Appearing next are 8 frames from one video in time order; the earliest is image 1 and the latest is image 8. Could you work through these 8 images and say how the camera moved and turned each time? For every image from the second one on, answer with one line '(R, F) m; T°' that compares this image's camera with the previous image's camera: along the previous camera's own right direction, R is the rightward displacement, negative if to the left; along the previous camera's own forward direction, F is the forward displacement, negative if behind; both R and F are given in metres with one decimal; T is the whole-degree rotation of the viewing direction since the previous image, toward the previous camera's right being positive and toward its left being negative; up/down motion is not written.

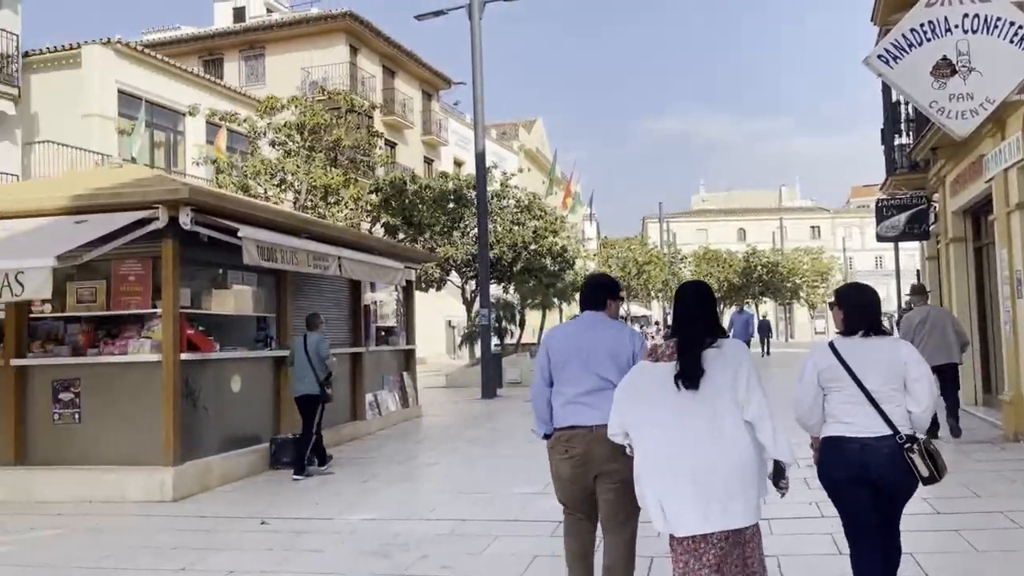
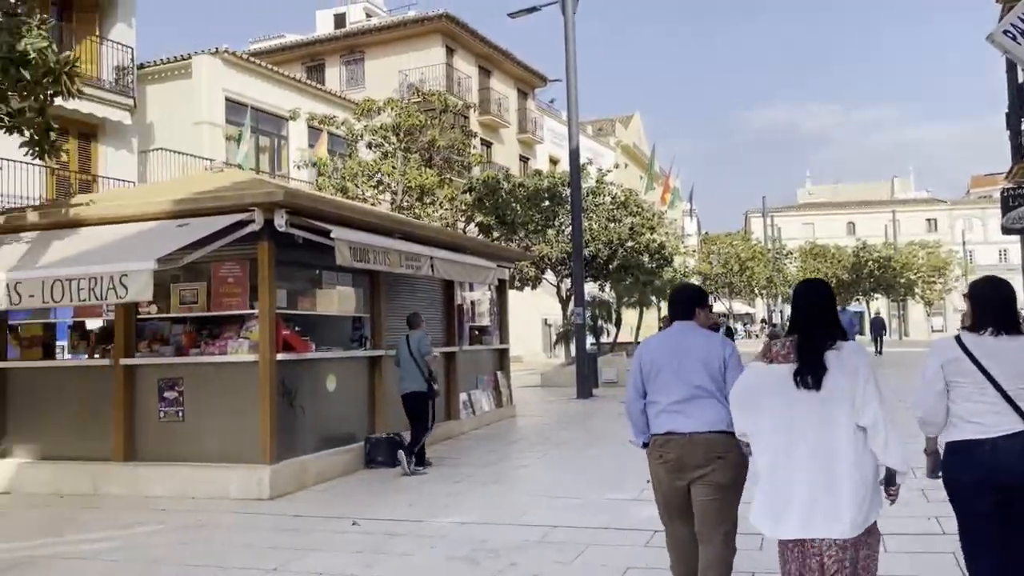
(+0.1, +0.2) m; -7°
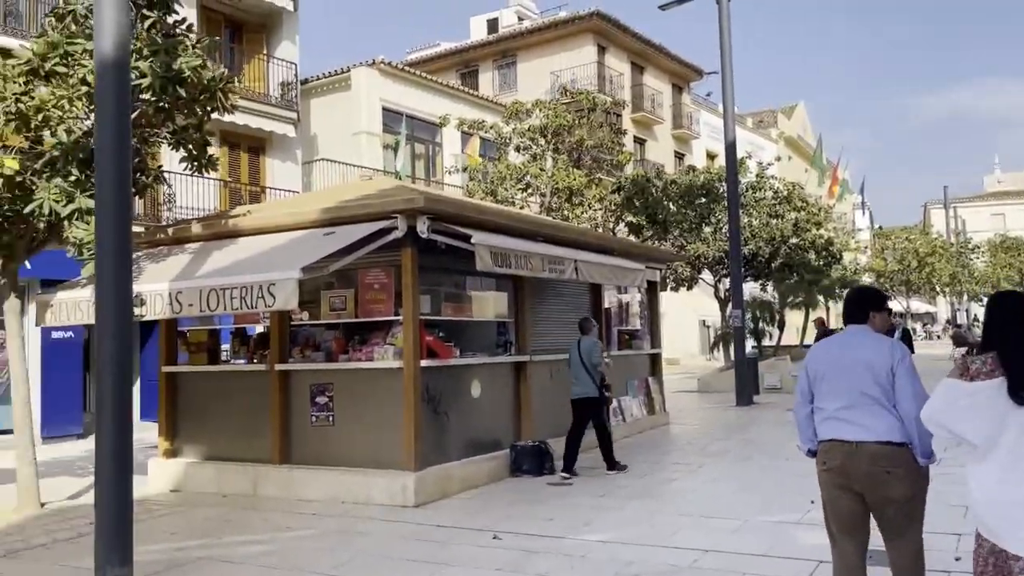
(+0.1, +0.3) m; -11°
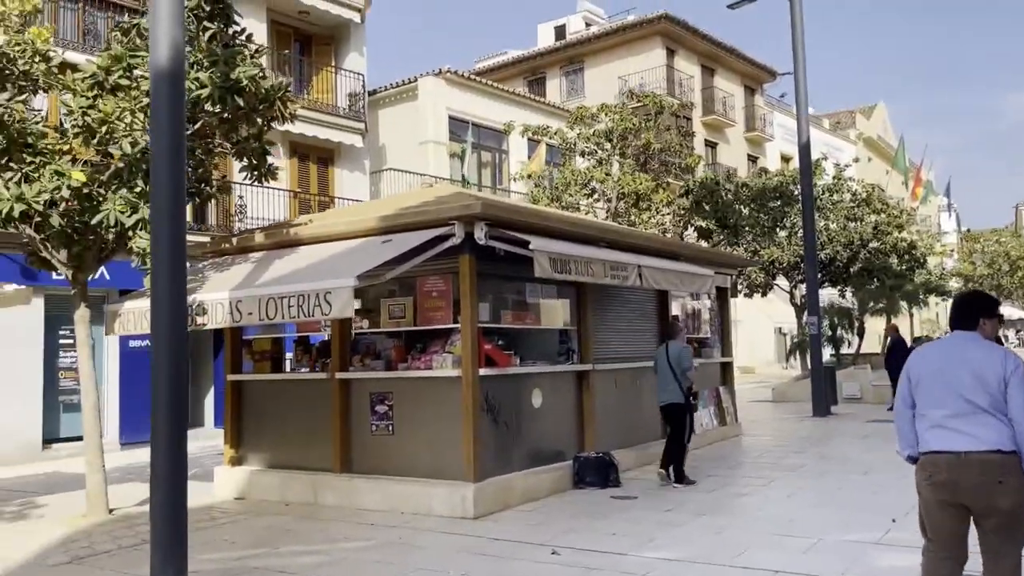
(+0.1, +0.2) m; -5°
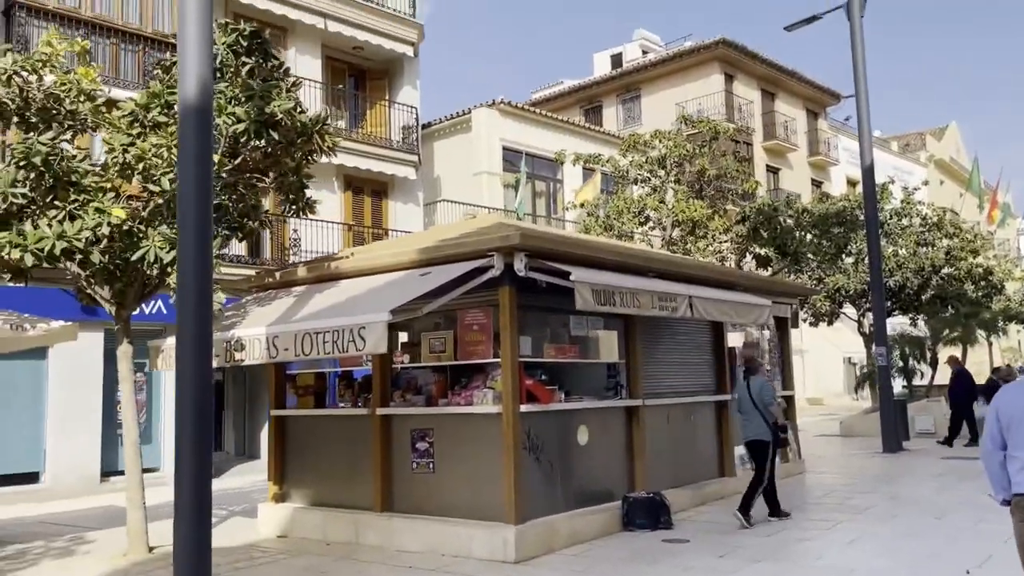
(+0.2, +0.3) m; -4°
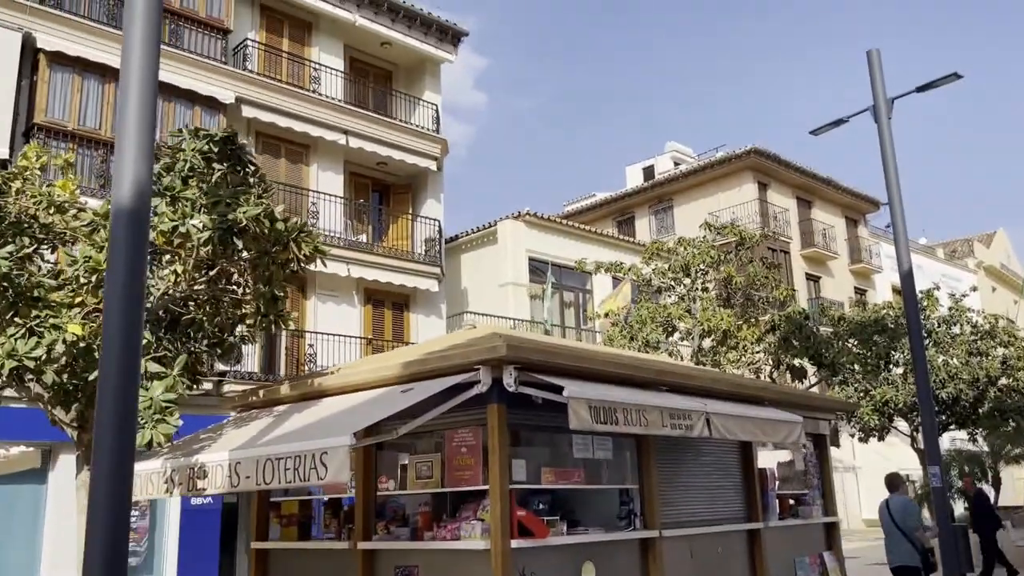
(+0.5, +0.7) m; -3°
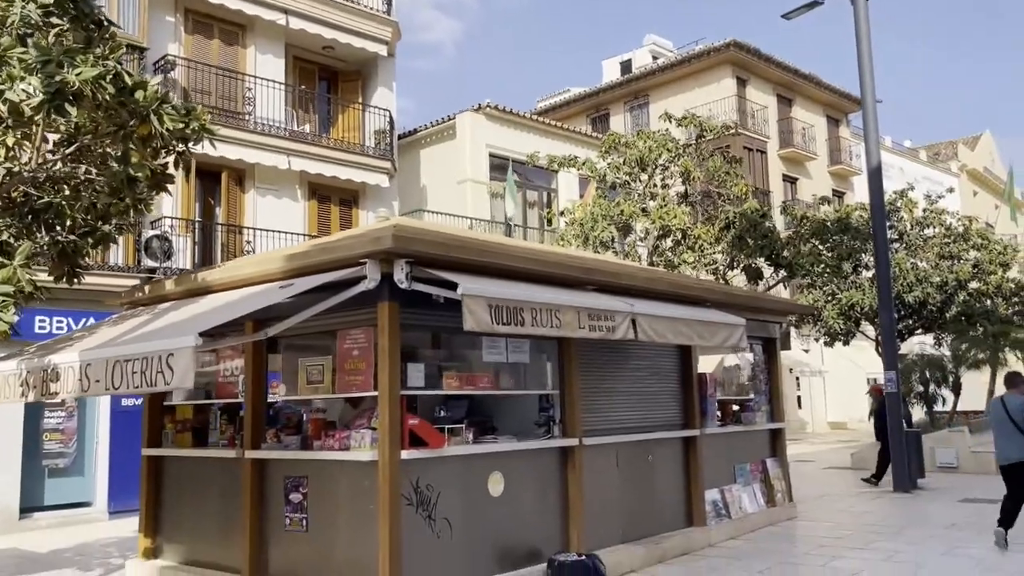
(+0.7, +0.9) m; +1°
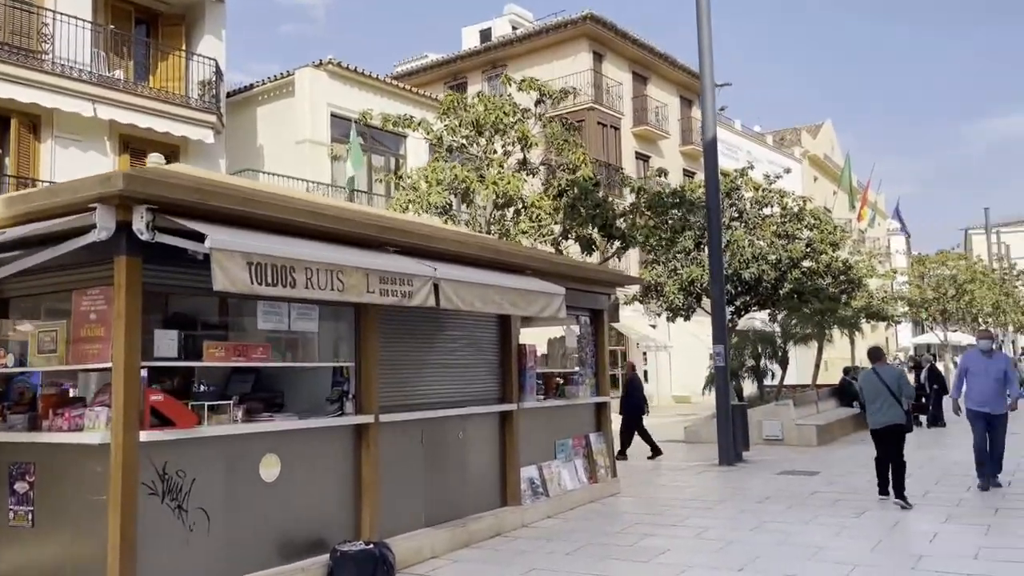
(+0.7, +0.7) m; +9°
